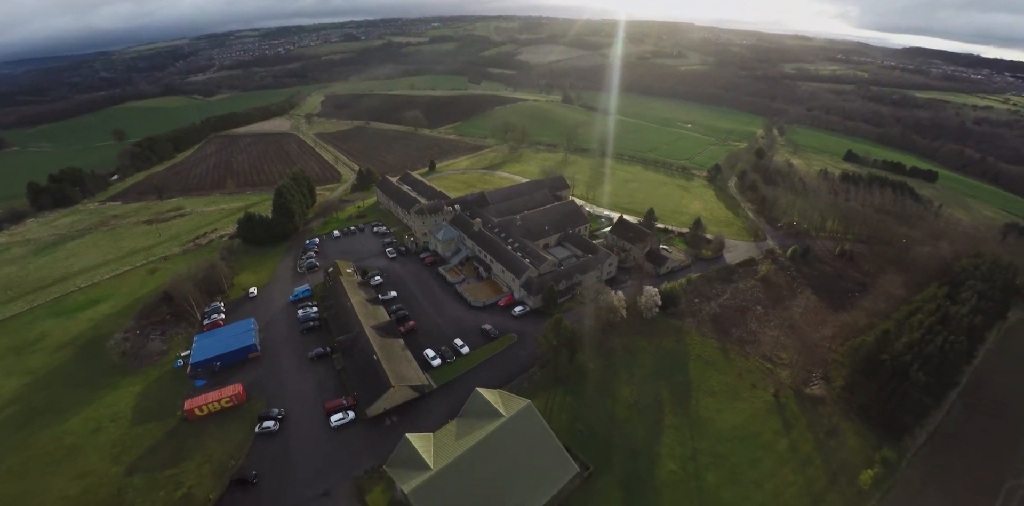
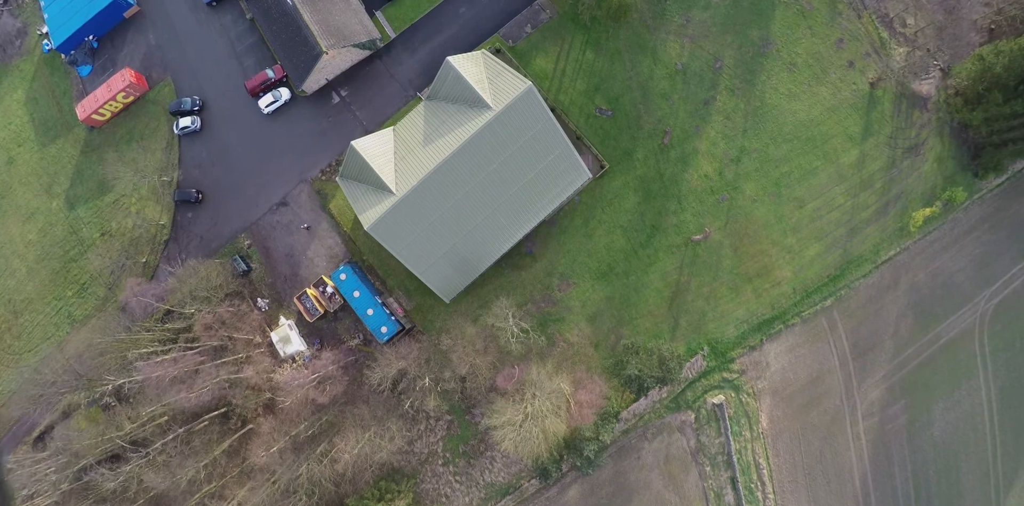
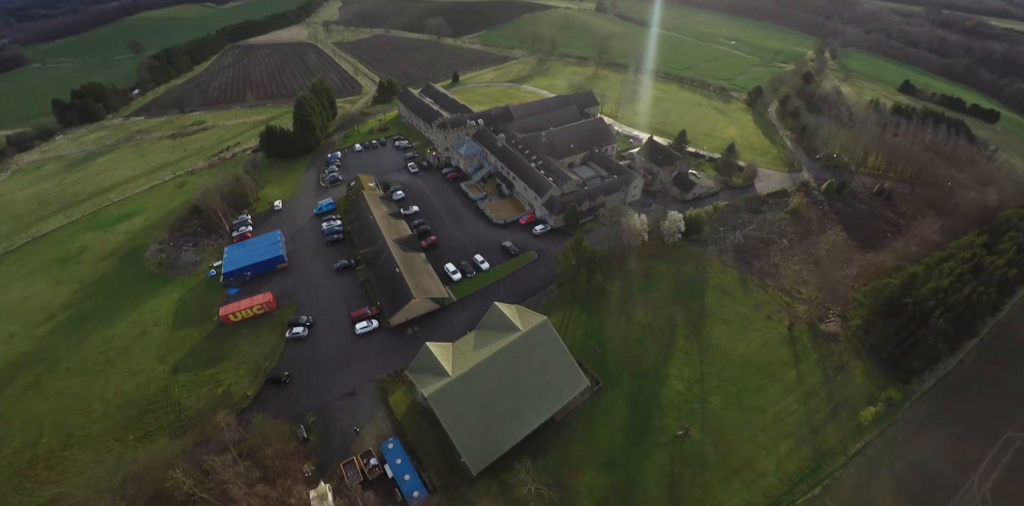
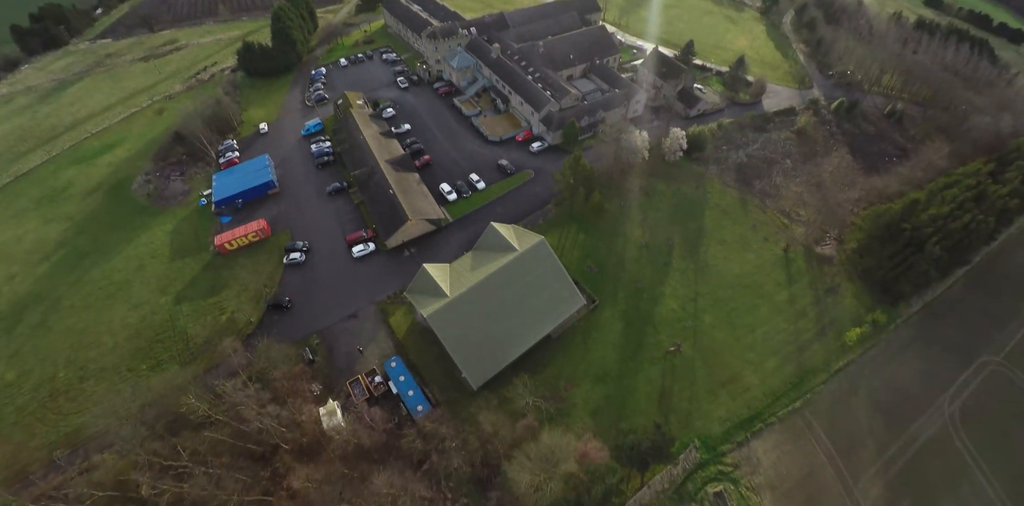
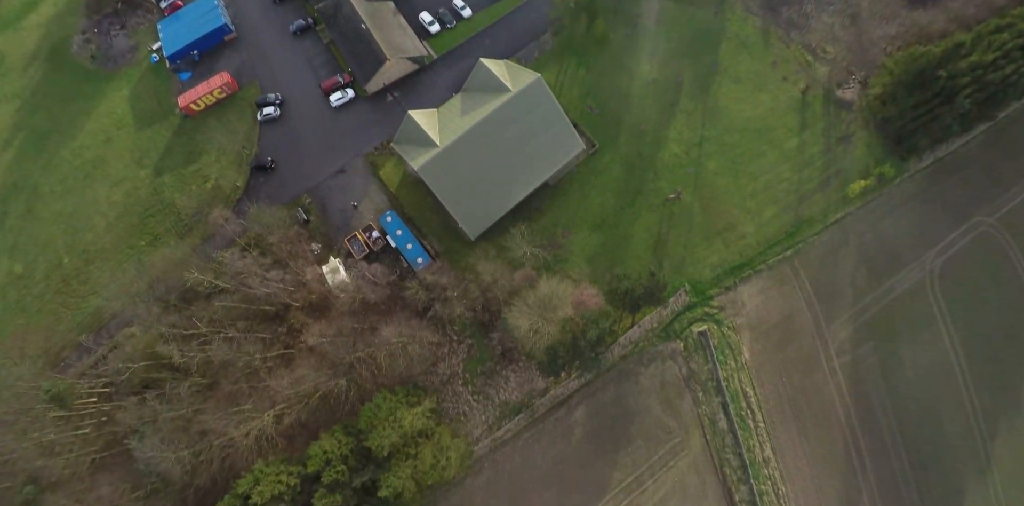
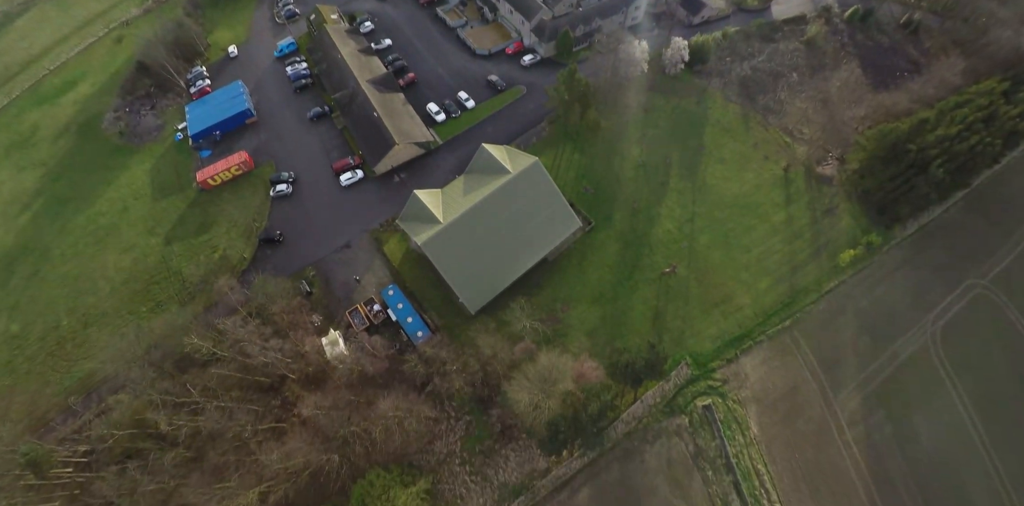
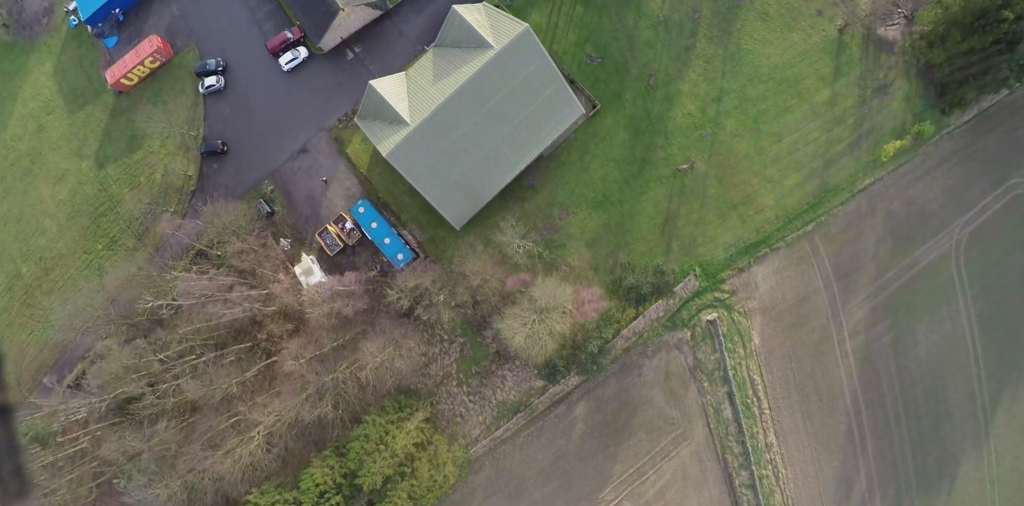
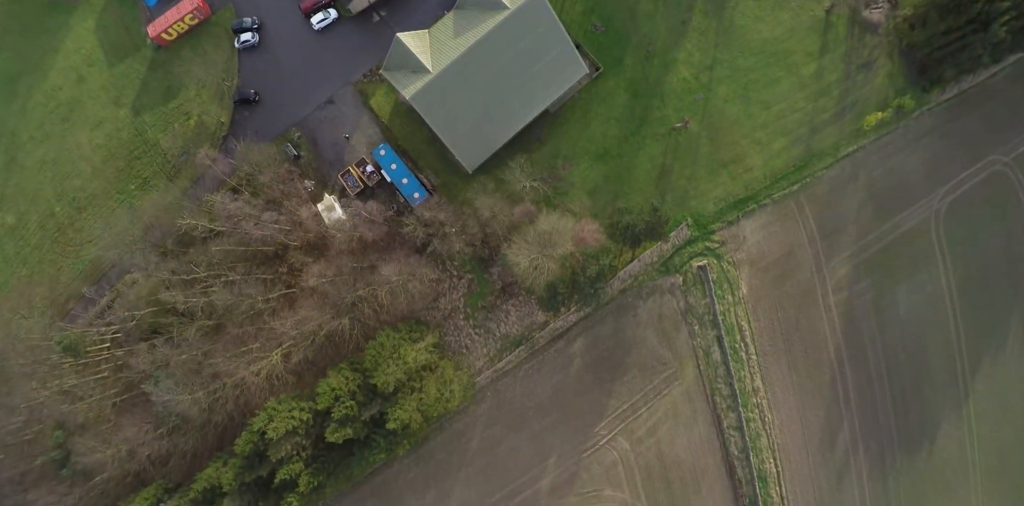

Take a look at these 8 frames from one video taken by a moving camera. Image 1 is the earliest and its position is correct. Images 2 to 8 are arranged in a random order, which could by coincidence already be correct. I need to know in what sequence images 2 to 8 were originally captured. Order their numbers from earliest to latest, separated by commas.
3, 4, 6, 5, 8, 7, 2
